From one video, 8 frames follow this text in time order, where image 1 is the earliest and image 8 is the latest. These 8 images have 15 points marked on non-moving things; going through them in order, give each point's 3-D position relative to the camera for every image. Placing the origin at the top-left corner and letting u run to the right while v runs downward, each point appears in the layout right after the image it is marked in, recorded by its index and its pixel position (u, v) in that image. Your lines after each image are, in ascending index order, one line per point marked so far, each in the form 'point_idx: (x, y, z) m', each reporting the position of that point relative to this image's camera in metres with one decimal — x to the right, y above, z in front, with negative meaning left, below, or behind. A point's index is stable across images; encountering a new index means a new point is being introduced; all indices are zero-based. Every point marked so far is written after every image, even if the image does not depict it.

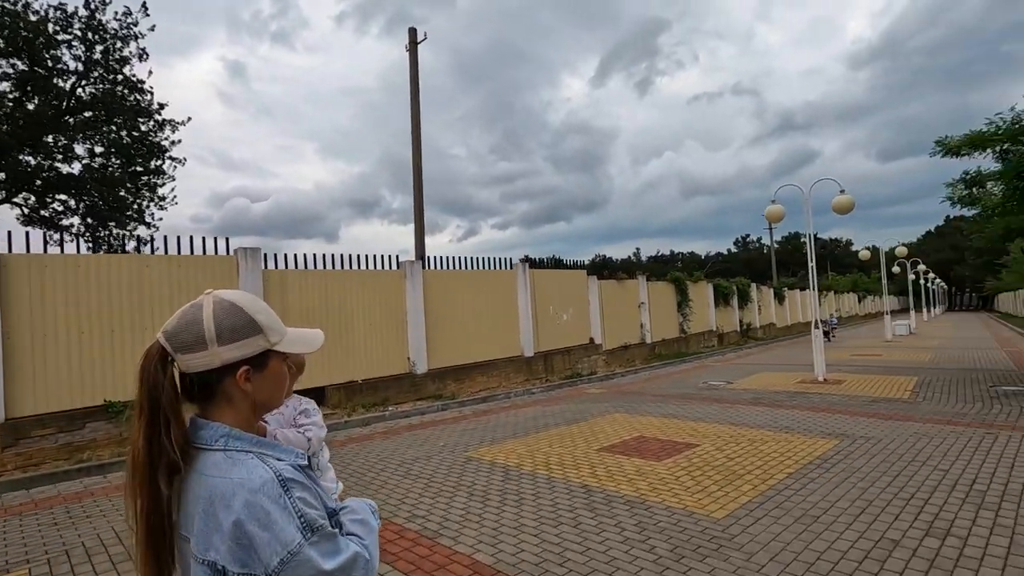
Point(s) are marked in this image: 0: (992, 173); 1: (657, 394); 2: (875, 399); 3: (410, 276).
0: (+11.2, +2.7, +12.5) m
1: (+3.2, -2.4, +11.9) m
2: (+6.9, -2.1, +10.2) m
3: (-2.4, +0.3, +12.5) m
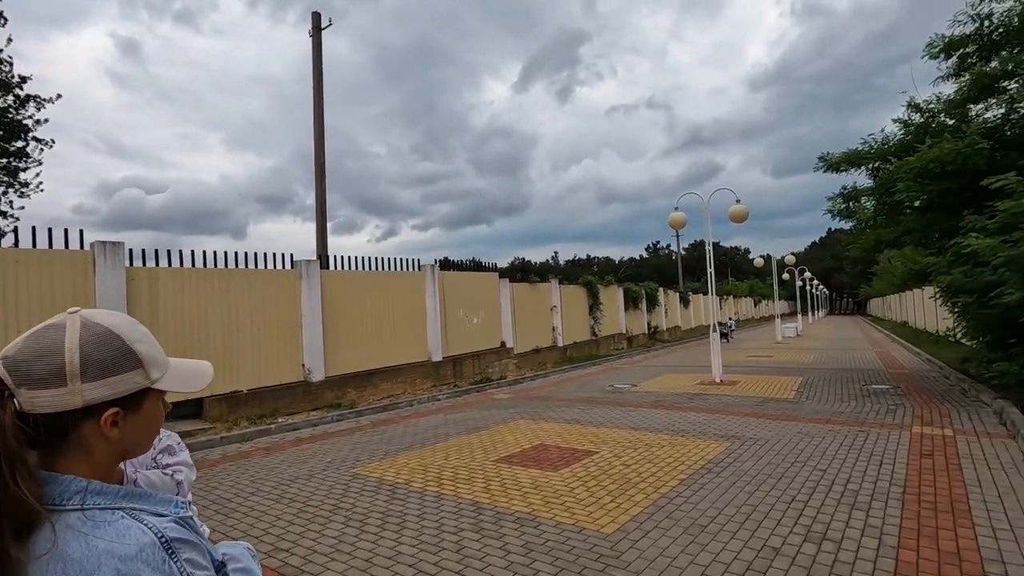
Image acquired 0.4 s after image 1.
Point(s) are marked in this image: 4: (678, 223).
0: (+9.0, +2.5, +13.7) m
1: (+1.1, -2.4, +11.8) m
2: (+5.0, -2.2, +10.7) m
3: (-4.5, +0.2, +11.6) m
4: (+4.3, +1.7, +13.9) m
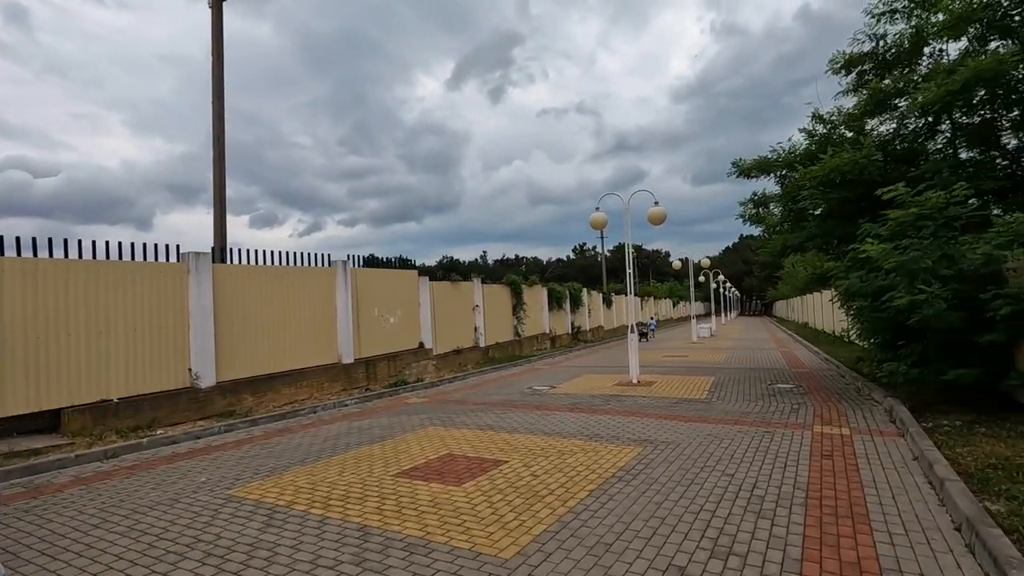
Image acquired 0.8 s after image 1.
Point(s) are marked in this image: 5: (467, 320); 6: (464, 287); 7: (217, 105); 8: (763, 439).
0: (+6.9, +2.4, +14.2) m
1: (-0.7, -2.4, +11.4) m
2: (+3.3, -2.3, +10.7) m
3: (-6.2, +0.3, +10.4) m
4: (+2.2, +1.7, +13.8) m
5: (-1.7, -1.2, +19.6) m
6: (-1.8, 0.0, +19.5) m
7: (-7.7, +4.8, +13.9) m
8: (+3.5, -2.1, +7.6) m
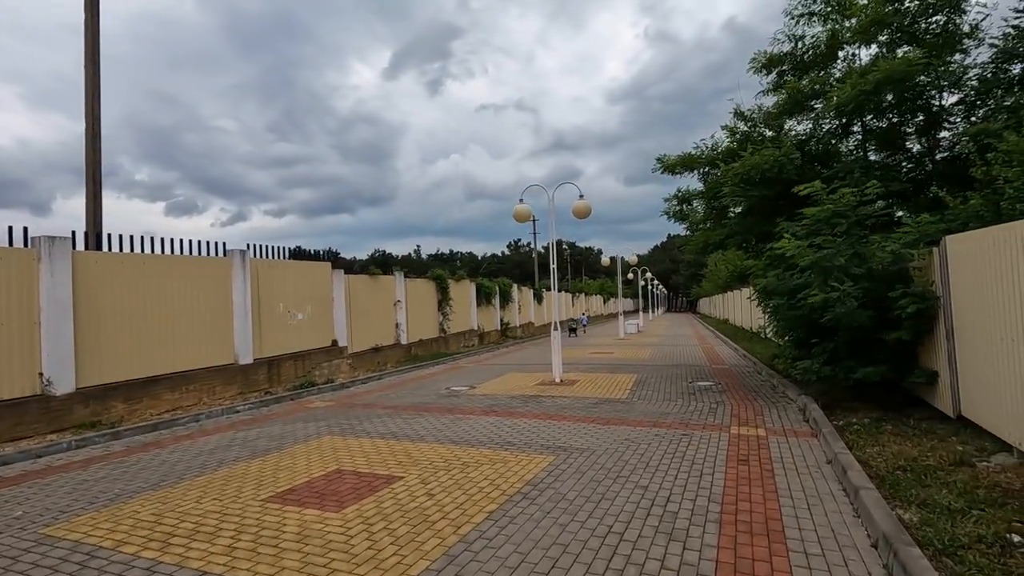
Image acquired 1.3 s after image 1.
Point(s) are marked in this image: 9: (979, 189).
0: (+4.9, +2.5, +14.2) m
1: (-2.4, -2.3, +10.5) m
2: (+1.7, -2.2, +10.3) m
3: (-7.7, +0.5, +8.9) m
4: (+0.2, +1.8, +13.2) m
5: (-4.4, -1.0, +18.5) m
6: (-4.4, +0.2, +18.4) m
7: (-9.6, +5.0, +12.2) m
8: (+2.3, -2.1, +7.3) m
9: (+7.0, +1.5, +8.0) m
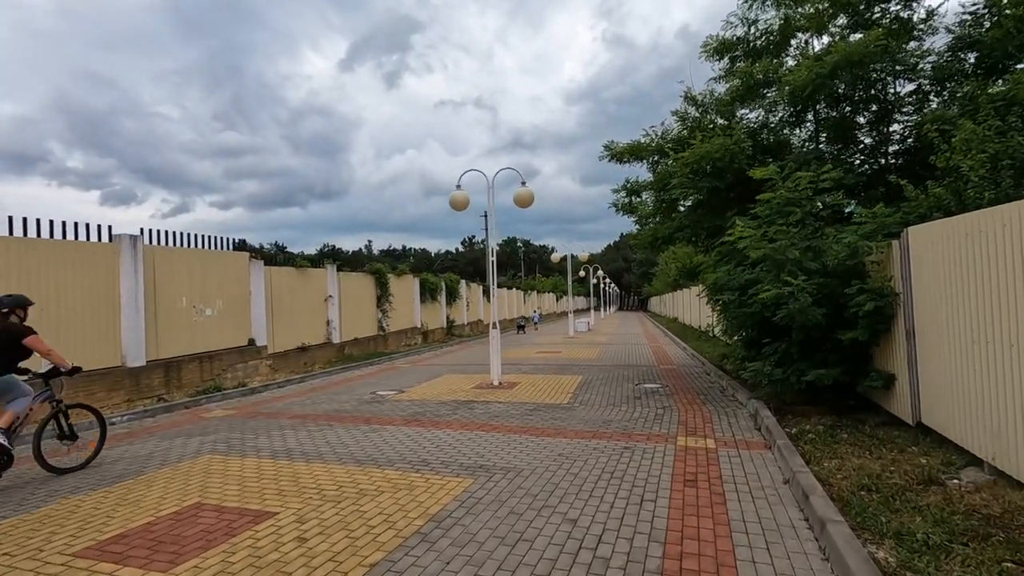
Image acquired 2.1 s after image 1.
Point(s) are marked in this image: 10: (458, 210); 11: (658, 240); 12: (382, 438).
0: (+3.3, +2.6, +13.4) m
1: (-3.6, -2.2, +9.2) m
2: (+0.4, -2.1, +9.4) m
3: (-8.7, +0.7, +7.1) m
4: (-1.2, +1.9, +12.1) m
5: (-6.2, -0.8, +17.0) m
6: (-6.3, +0.4, +16.9) m
7: (-10.8, +5.2, +10.2) m
8: (+1.3, -2.0, +6.3) m
9: (+5.9, +1.5, +7.4) m
10: (-1.2, +1.8, +12.0) m
11: (+3.5, +1.1, +13.0) m
12: (-1.8, -2.1, +7.4) m
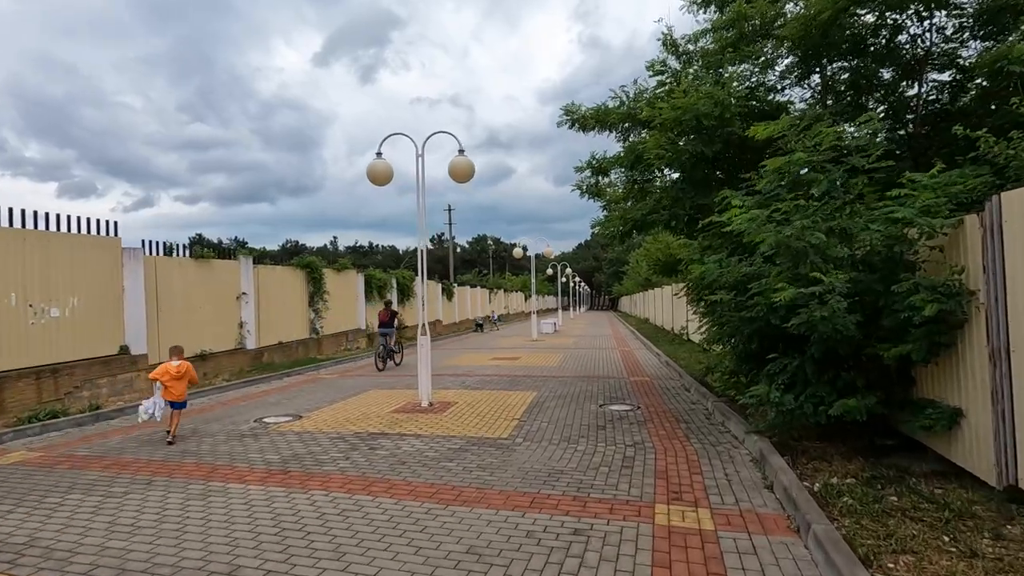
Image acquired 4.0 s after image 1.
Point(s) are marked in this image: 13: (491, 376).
0: (+2.1, +2.7, +11.1) m
1: (-4.7, -2.1, +6.5) m
2: (-0.6, -2.0, +6.9) m
3: (-9.6, +0.8, +4.2) m
4: (-2.4, +2.0, +9.5) m
5: (-7.7, -0.7, +14.2) m
6: (-7.7, +0.5, +14.1) m
7: (-11.9, +5.3, +7.2) m
8: (+0.4, -2.0, +3.9) m
9: (+5.0, +1.5, +5.2) m
10: (-2.4, +1.8, +9.5) m
11: (+2.3, +1.2, +10.7) m
12: (-2.7, -2.0, +4.8) m
13: (-0.5, -2.2, +13.2) m
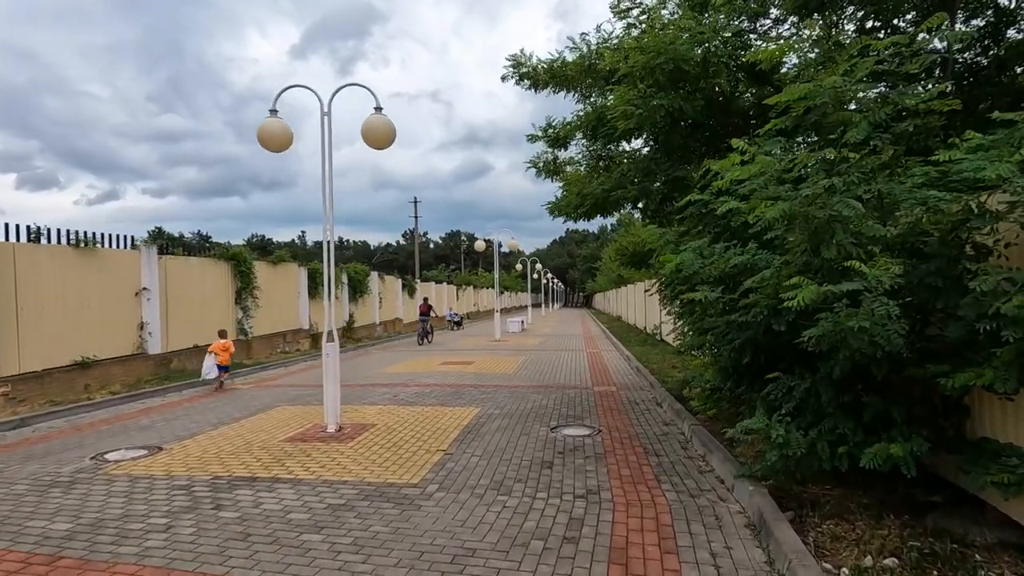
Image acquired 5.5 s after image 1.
0: (+1.1, +2.7, +9.3) m
1: (-5.5, -2.0, +4.4) m
2: (-1.5, -2.0, +5.0) m
3: (-10.4, +0.9, +1.8) m
4: (-3.3, +2.1, +7.5) m
5: (-8.8, -0.5, +12.0) m
6: (-8.9, +0.7, +11.8) m
7: (-12.7, +5.4, +4.7) m
8: (-0.3, -1.9, +2.0) m
9: (+4.2, +1.6, +3.5) m
10: (-3.3, +1.9, +7.4) m
11: (+1.3, +1.3, +8.9) m
12: (-3.5, -1.9, +2.8) m
13: (-1.6, -2.1, +11.3) m
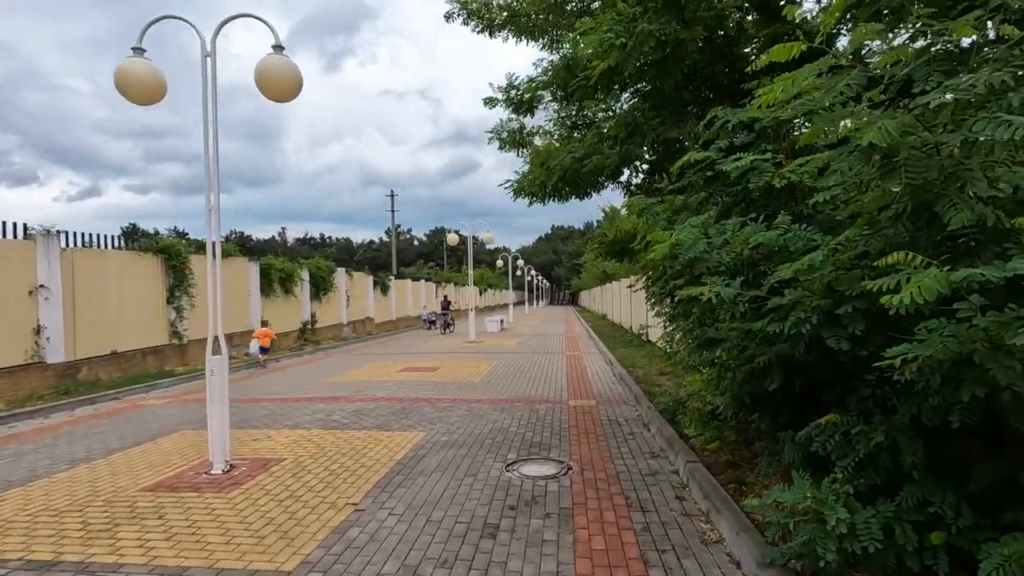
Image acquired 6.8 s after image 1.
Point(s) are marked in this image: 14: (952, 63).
0: (+0.4, +2.8, +7.5) m
1: (-6.0, -2.0, +2.5) m
2: (-2.0, -1.9, +3.2) m
3: (-10.8, +0.9, -0.2) m
4: (-3.9, +2.1, +5.7) m
5: (-9.6, -0.5, +10.0) m
6: (-9.6, +0.7, +9.9) m
7: (-13.3, +5.4, +2.6) m
8: (-0.8, -1.9, +0.3) m
9: (+3.7, +1.6, +1.9) m
10: (-4.0, +2.0, +5.6) m
11: (+0.6, +1.3, +7.1) m
12: (-4.0, -1.9, +1.0) m
13: (-2.3, -2.0, +9.5) m
14: (+2.0, +1.0, +2.7) m
